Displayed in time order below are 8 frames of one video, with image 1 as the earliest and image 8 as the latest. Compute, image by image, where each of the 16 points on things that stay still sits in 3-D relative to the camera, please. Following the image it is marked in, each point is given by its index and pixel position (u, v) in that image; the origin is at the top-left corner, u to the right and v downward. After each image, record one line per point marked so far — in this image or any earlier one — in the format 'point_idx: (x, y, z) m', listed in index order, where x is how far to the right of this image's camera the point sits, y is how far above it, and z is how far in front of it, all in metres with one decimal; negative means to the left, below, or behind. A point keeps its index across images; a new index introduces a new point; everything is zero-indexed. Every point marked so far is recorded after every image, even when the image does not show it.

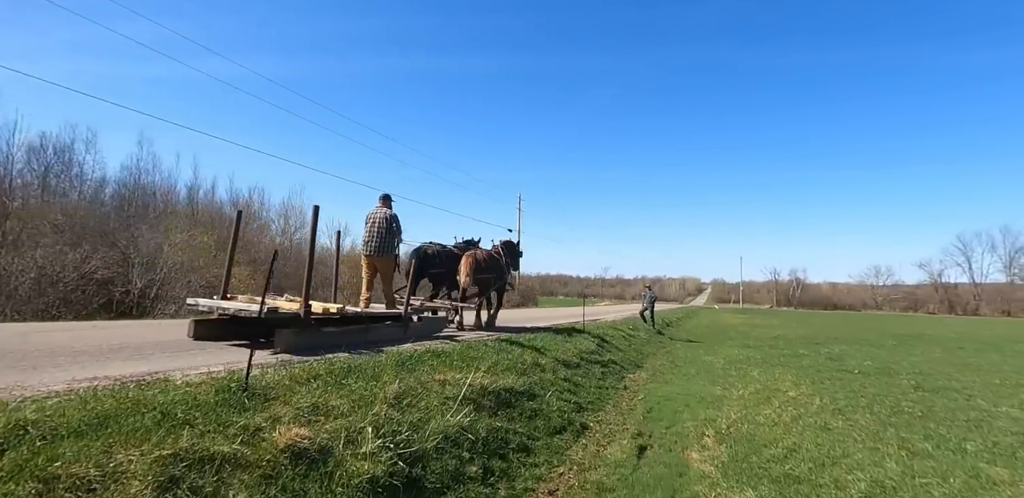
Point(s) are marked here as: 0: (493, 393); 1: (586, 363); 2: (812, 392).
0: (-0.3, -2.0, +6.8) m
1: (+1.8, -2.7, +11.7) m
2: (+6.9, -3.3, +11.2) m
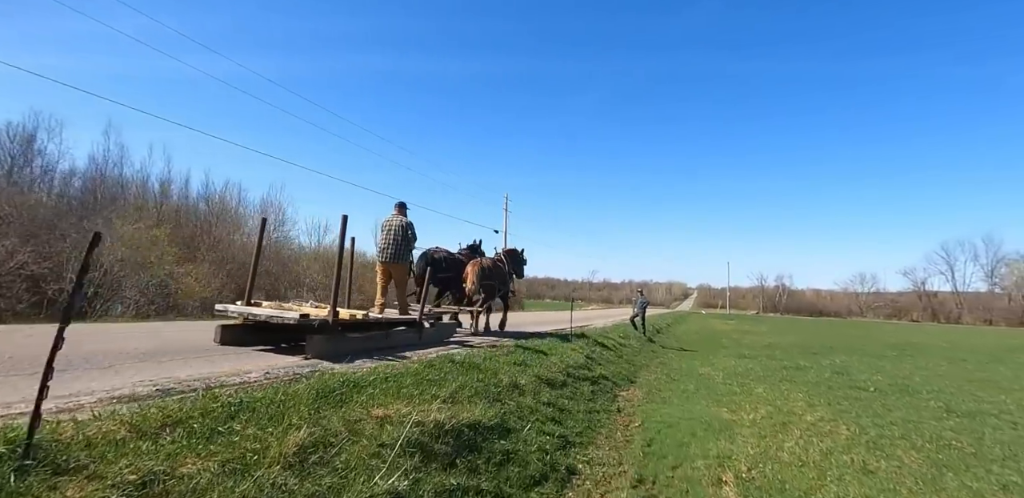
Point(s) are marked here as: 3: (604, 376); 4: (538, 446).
0: (-0.6, -1.9, +5.1) m
1: (+1.3, -2.7, +10.1) m
2: (+6.4, -3.3, +9.7) m
3: (+2.2, -3.1, +11.8) m
4: (+0.3, -2.4, +6.0) m
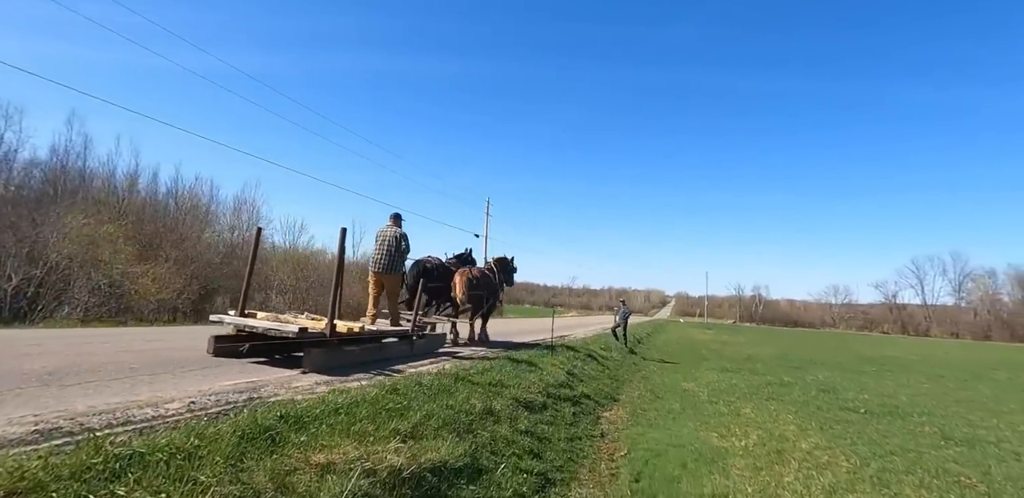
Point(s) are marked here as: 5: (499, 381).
0: (-0.9, -2.0, +4.2) m
1: (+0.8, -2.9, +9.3) m
2: (+5.9, -3.6, +9.1) m
3: (+1.7, -3.3, +11.1) m
4: (0.0, -2.6, +5.2) m
5: (-0.2, -2.3, +8.7) m
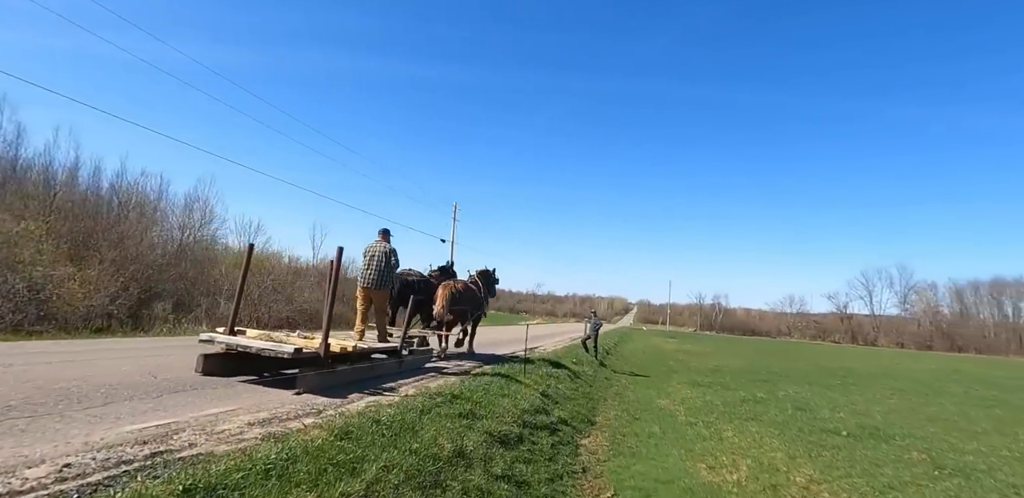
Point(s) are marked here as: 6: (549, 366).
0: (-1.0, -2.1, +3.2) m
1: (+0.3, -3.1, +8.3) m
2: (+5.4, -4.0, +8.5) m
3: (+1.1, -3.5, +10.1) m
4: (-0.2, -2.7, +4.2) m
5: (-0.7, -2.5, +7.7) m
6: (+1.2, -3.9, +16.5) m
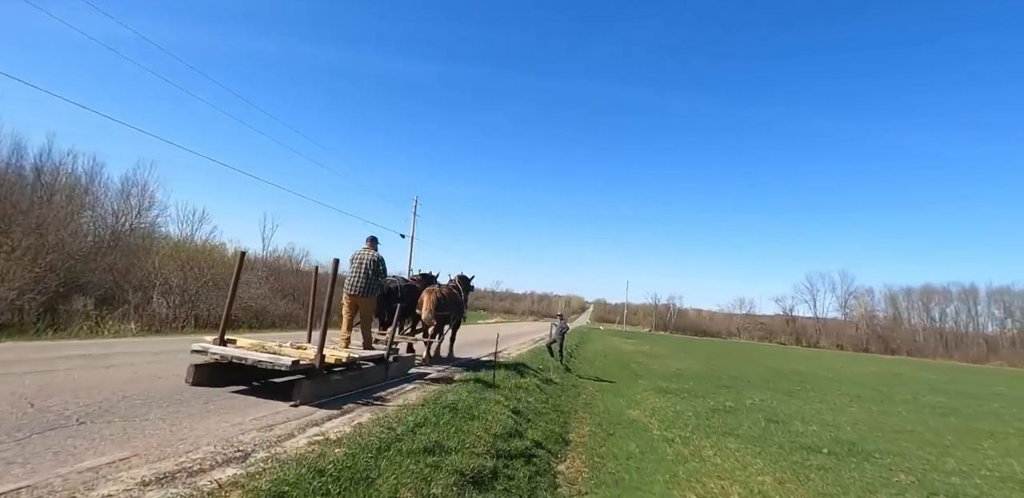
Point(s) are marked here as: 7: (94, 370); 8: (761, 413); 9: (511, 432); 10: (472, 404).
0: (-1.0, -2.2, +2.0) m
1: (-0.1, -3.2, +7.2) m
2: (+4.9, -4.1, +7.8) m
3: (+0.5, -3.6, +9.1) m
4: (-0.2, -2.8, +3.0) m
5: (-1.0, -2.6, +6.5) m
6: (+0.1, -4.0, +15.4) m
7: (-7.3, -2.1, +8.5) m
8: (+8.4, -5.5, +16.5) m
9: (0.0, -3.2, +8.5) m
10: (-0.7, -2.9, +9.1) m
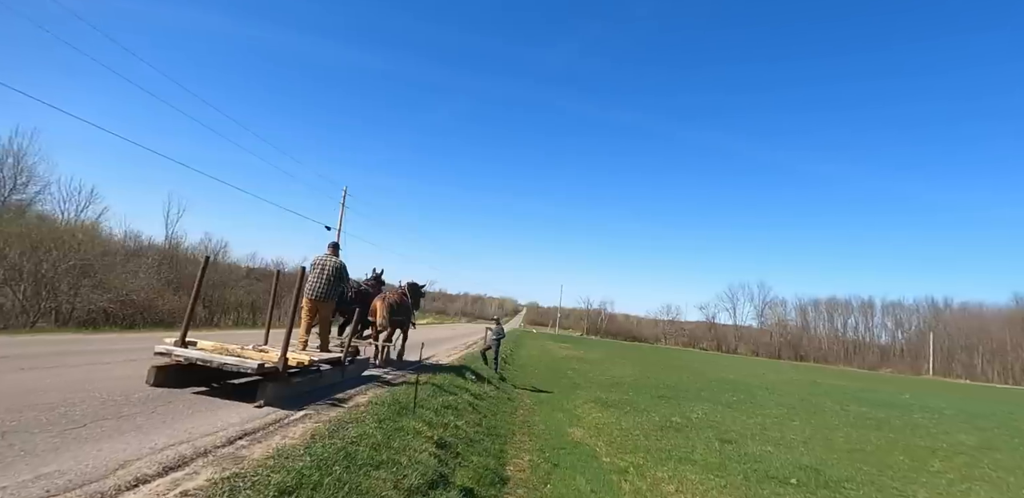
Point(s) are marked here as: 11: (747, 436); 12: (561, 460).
0: (-1.1, -1.9, -0.4) m
1: (-0.9, -2.9, +4.9) m
2: (+3.9, -4.1, +6.2) m
3: (-0.6, -3.4, +6.9) m
4: (-0.5, -2.5, +0.8) m
5: (-1.7, -2.3, +4.1) m
6: (-1.8, -3.7, +13.1) m
7: (-8.2, -1.6, +5.2) m
8: (+6.2, -5.7, +15.2) m
9: (-1.0, -3.0, +6.3) m
10: (-1.8, -2.7, +6.8) m
11: (+7.3, -5.8, +15.2) m
12: (+1.0, -4.6, +10.5) m
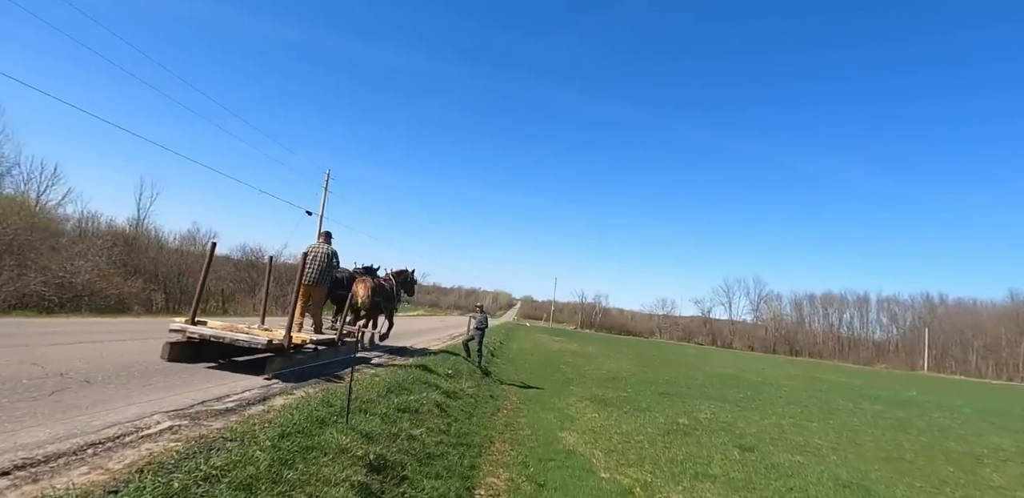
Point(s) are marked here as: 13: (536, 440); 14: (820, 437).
0: (-1.4, -1.4, -2.7) m
1: (-1.3, -2.3, +2.6) m
2: (+3.6, -3.5, +4.0) m
3: (-1.0, -2.8, +4.6) m
4: (-0.8, -2.0, -1.5) m
5: (-2.1, -1.7, +1.8) m
6: (-2.3, -3.0, +10.8) m
7: (-8.6, -0.9, +2.8) m
8: (+5.7, -5.0, +13.1) m
9: (-1.4, -2.3, +3.9) m
10: (-2.2, -2.0, +4.4) m
11: (+6.8, -5.1, +13.0) m
12: (+0.6, -3.9, +8.3) m
13: (+0.5, -4.2, +10.6) m
14: (+9.3, -5.6, +14.9) m
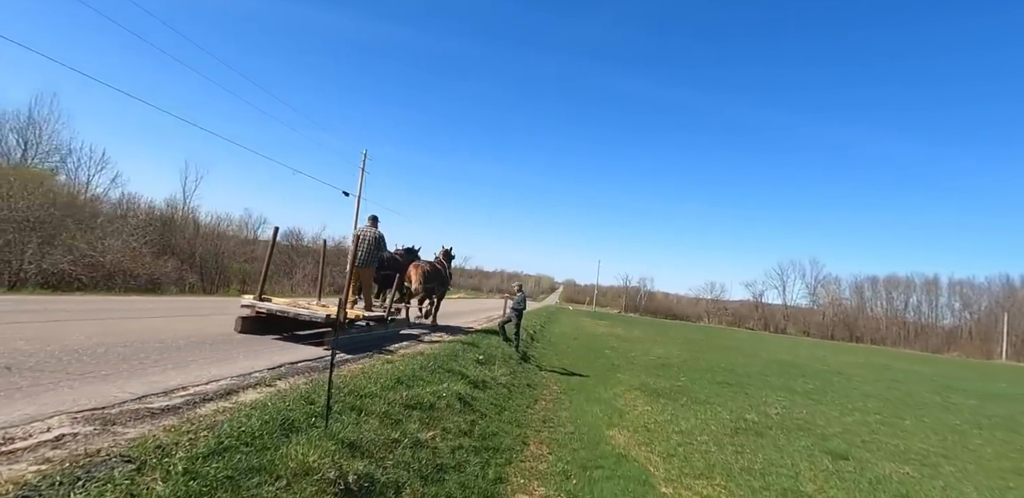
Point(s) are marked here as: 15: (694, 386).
0: (-1.8, -1.2, -4.3) m
1: (-1.3, -1.9, +1.0) m
2: (+3.7, -3.0, +2.0) m
3: (-0.8, -2.3, +2.9) m
4: (-1.2, -1.7, -3.2) m
5: (-2.1, -1.3, +0.2) m
6: (-1.6, -2.4, +9.2) m
7: (-8.5, -0.5, +1.8) m
8: (+6.6, -4.2, +10.9) m
9: (-1.3, -1.9, +2.3) m
10: (-2.0, -1.6, +2.9) m
11: (+7.6, -4.3, +10.8) m
12: (+1.1, -3.3, +6.5) m
13: (+1.2, -3.5, +8.9) m
14: (+10.3, -4.7, +12.4) m
15: (+6.6, -4.9, +17.6) m
